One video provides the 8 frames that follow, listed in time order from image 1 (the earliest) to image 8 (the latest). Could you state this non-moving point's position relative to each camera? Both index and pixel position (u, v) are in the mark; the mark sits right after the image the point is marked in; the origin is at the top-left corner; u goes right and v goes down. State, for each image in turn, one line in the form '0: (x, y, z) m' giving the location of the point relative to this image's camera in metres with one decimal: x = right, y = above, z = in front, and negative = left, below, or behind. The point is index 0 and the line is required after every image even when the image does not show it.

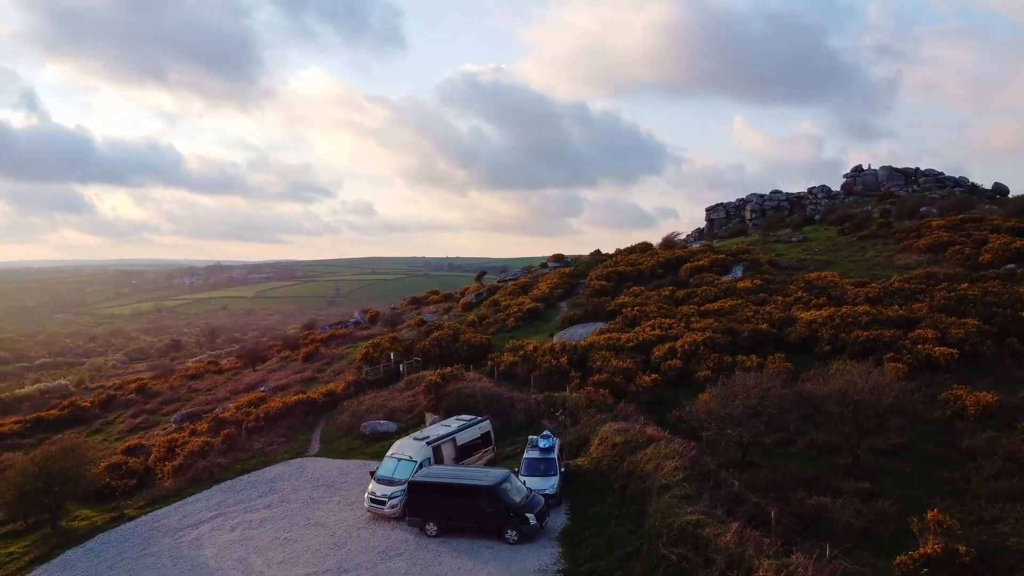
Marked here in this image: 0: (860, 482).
0: (+7.9, -4.4, +18.7) m
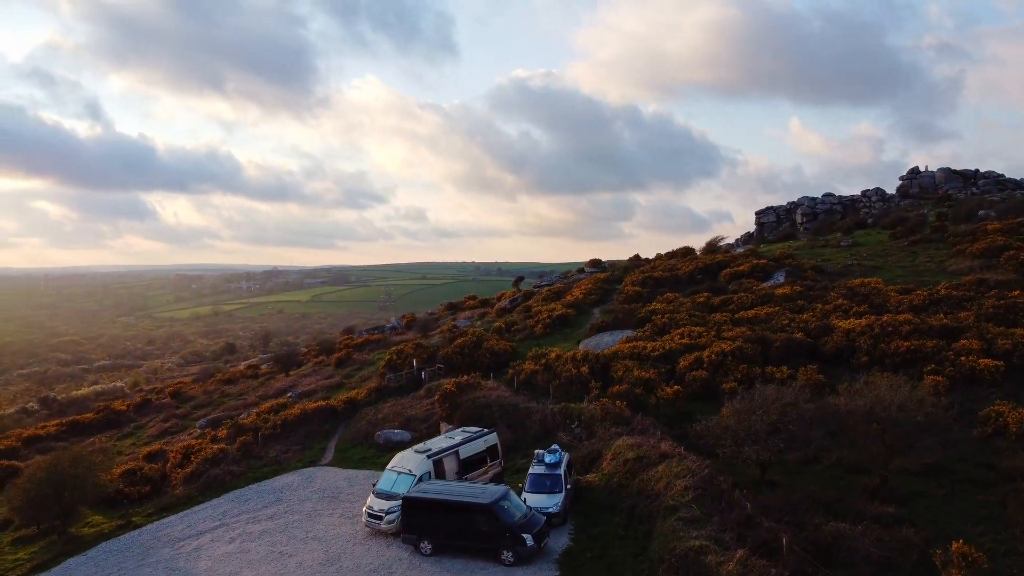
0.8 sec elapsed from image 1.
0: (+7.8, -4.6, +17.3) m
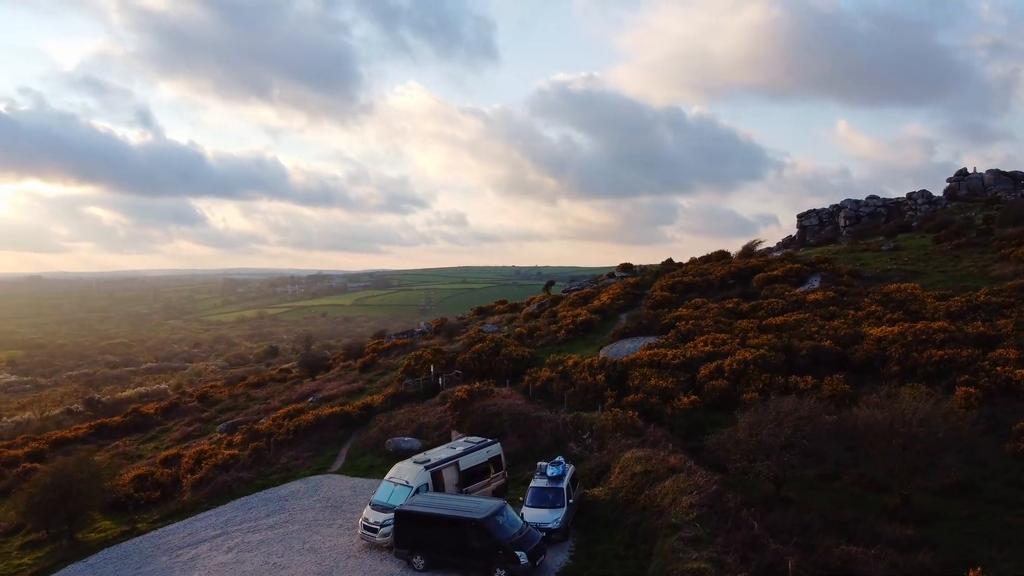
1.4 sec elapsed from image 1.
0: (+7.7, -4.7, +16.2) m
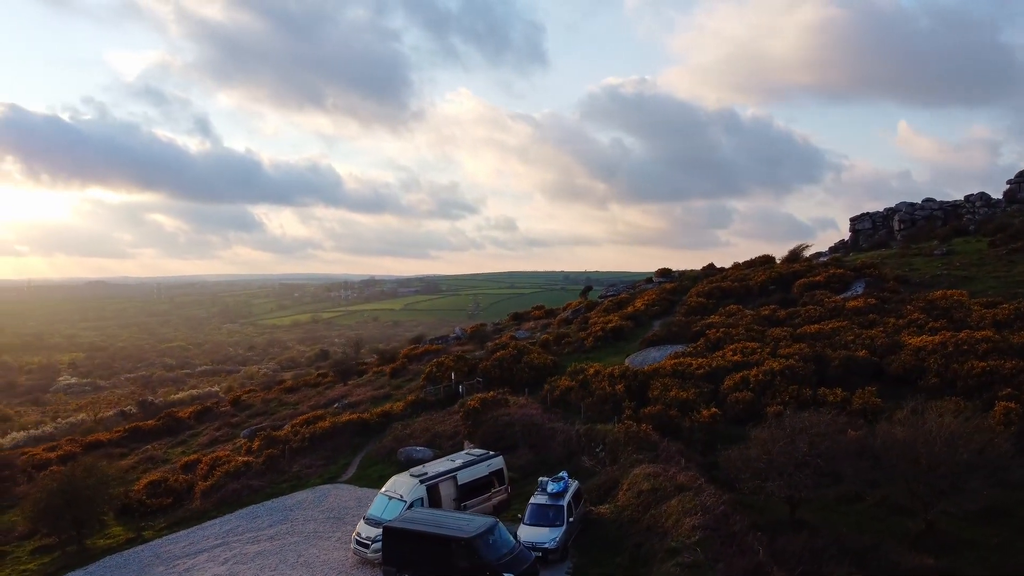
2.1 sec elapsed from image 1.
0: (+7.5, -4.8, +14.8) m
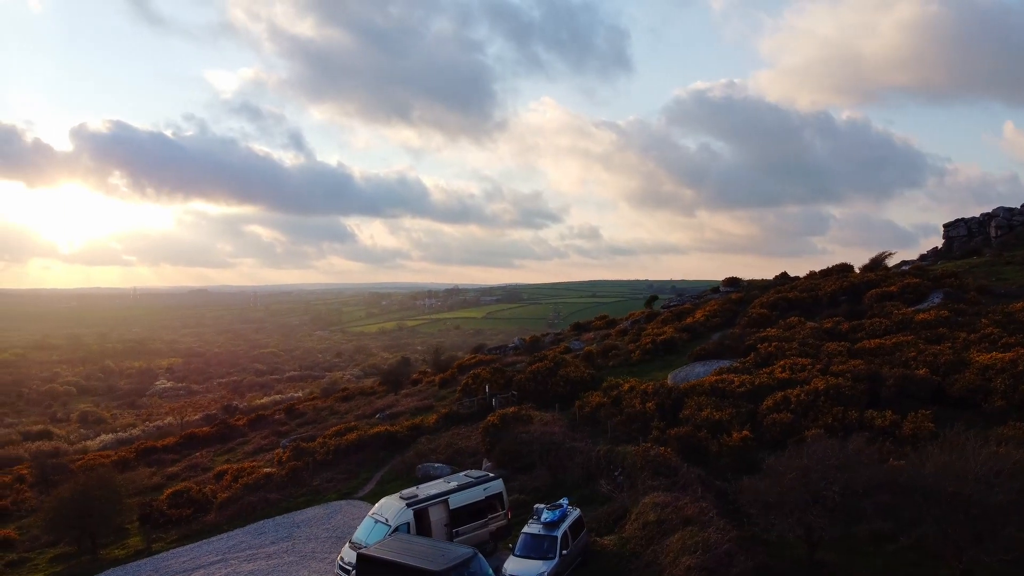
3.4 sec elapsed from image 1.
0: (+6.8, -5.0, +12.7) m
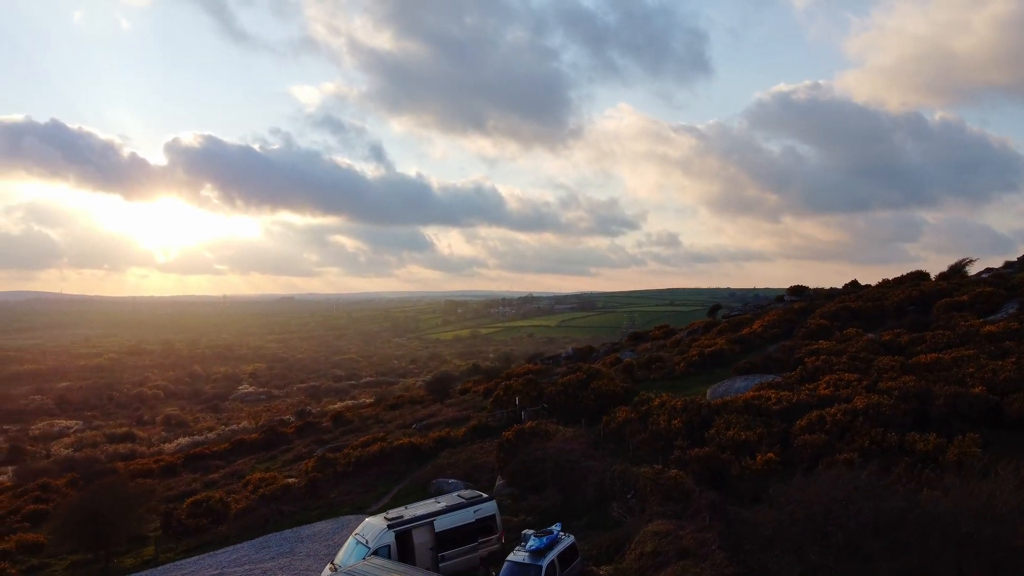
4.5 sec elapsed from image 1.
0: (+6.1, -5.2, +10.9) m
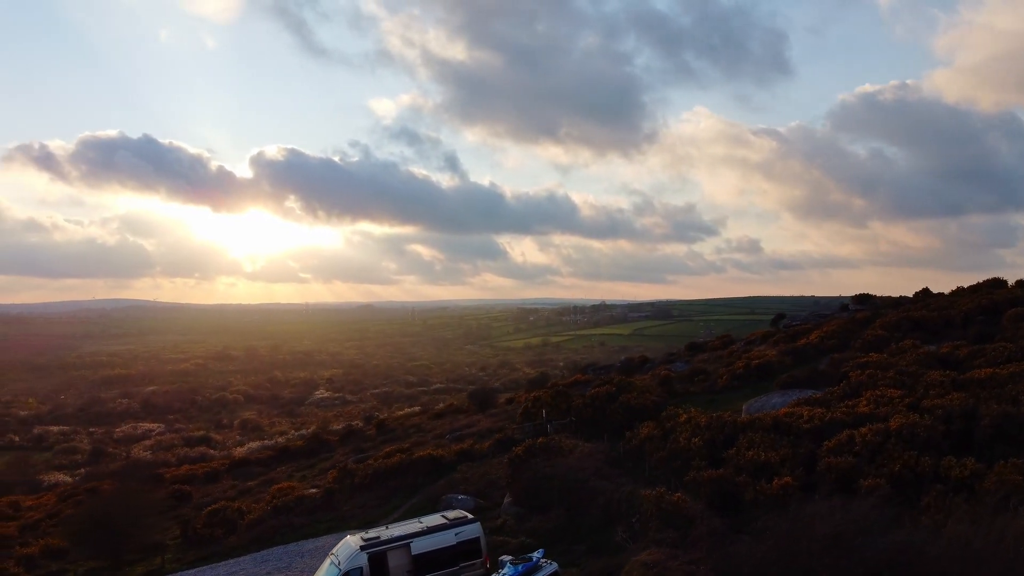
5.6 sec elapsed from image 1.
0: (+5.1, -5.3, +9.4) m
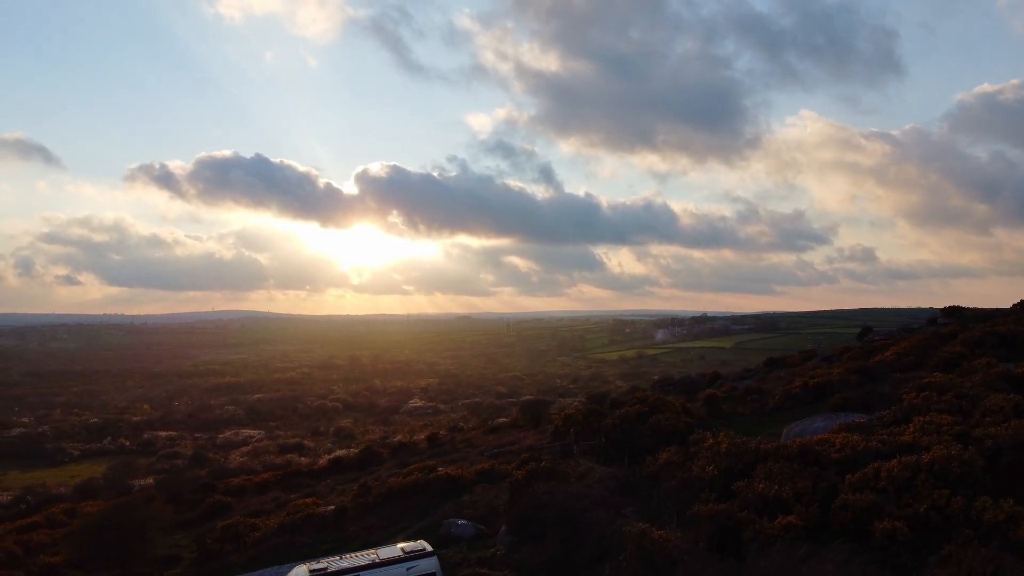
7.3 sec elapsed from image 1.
0: (+3.3, -5.5, +7.5) m
